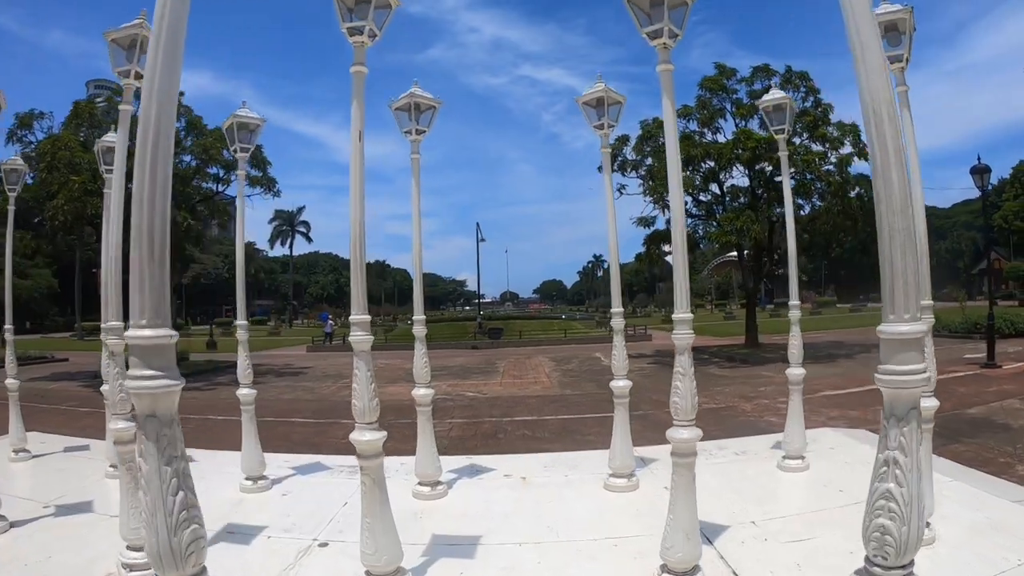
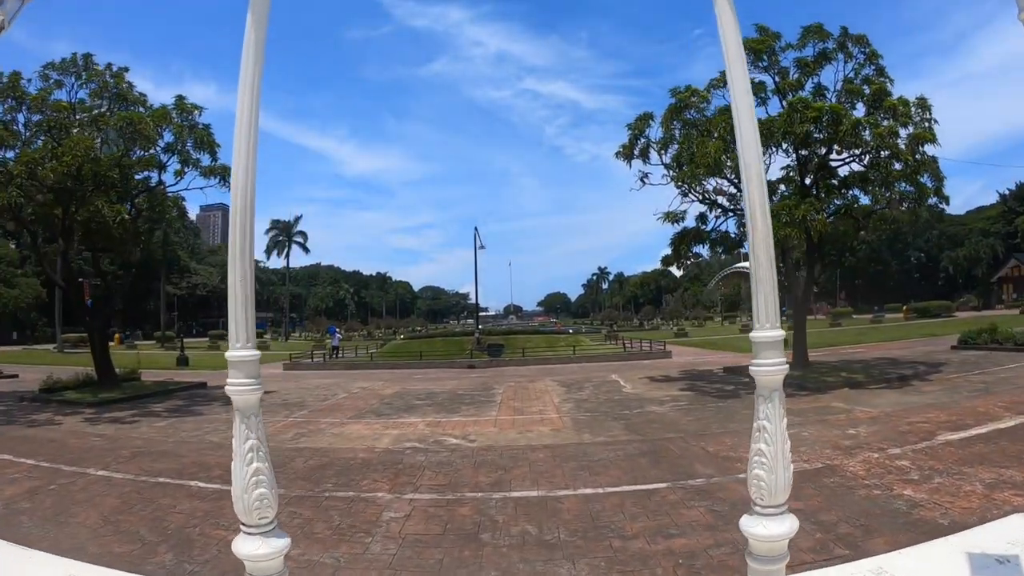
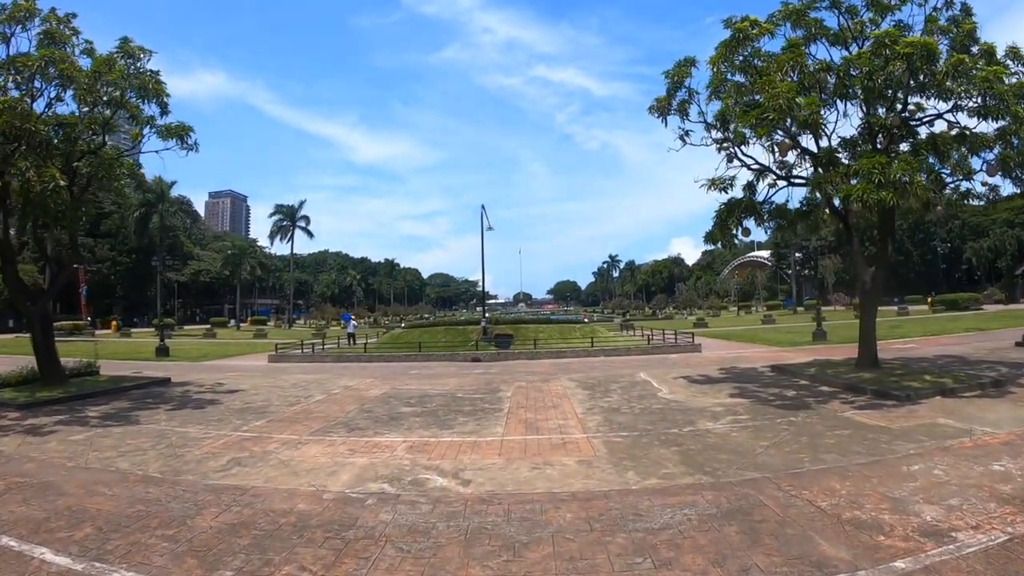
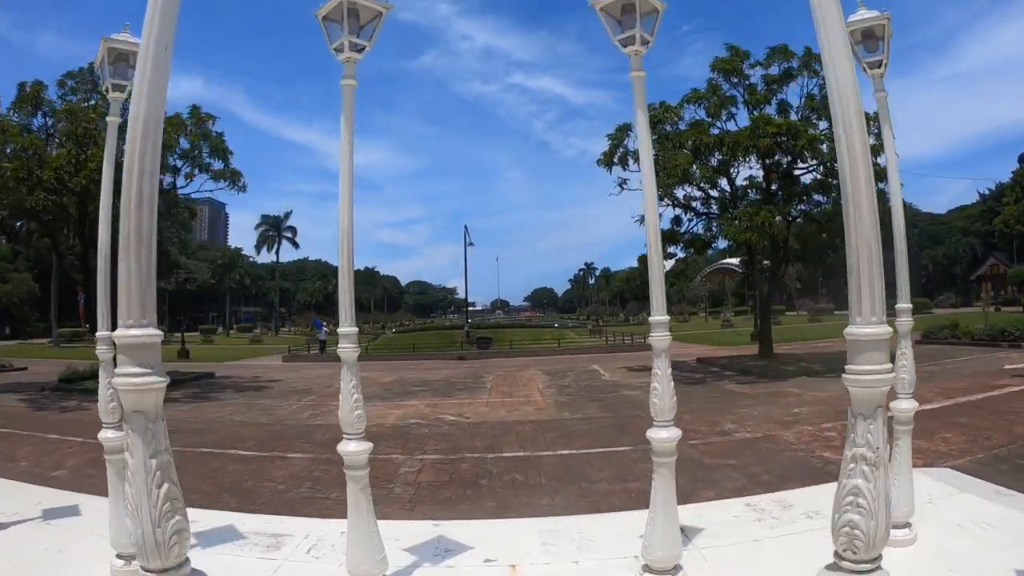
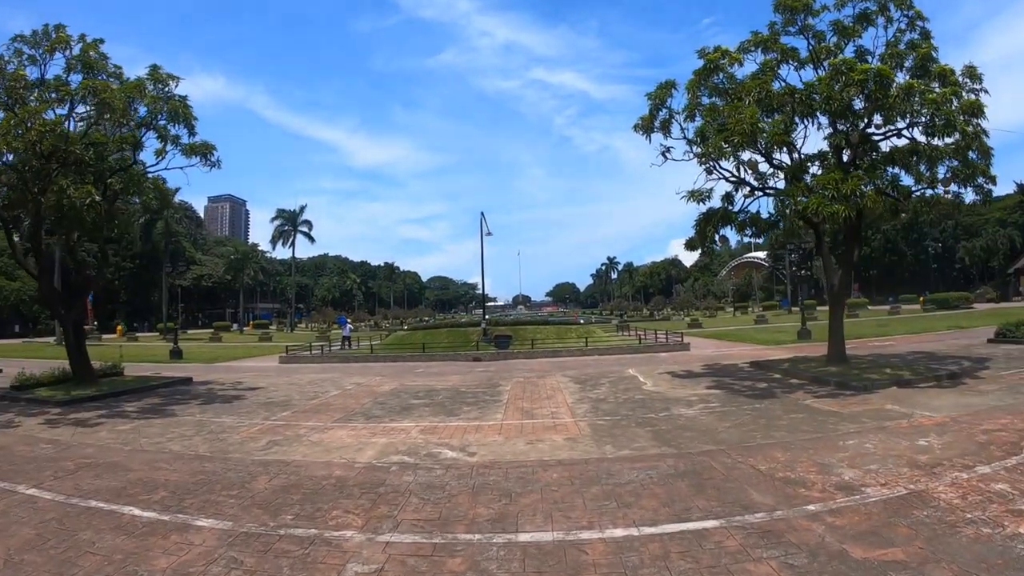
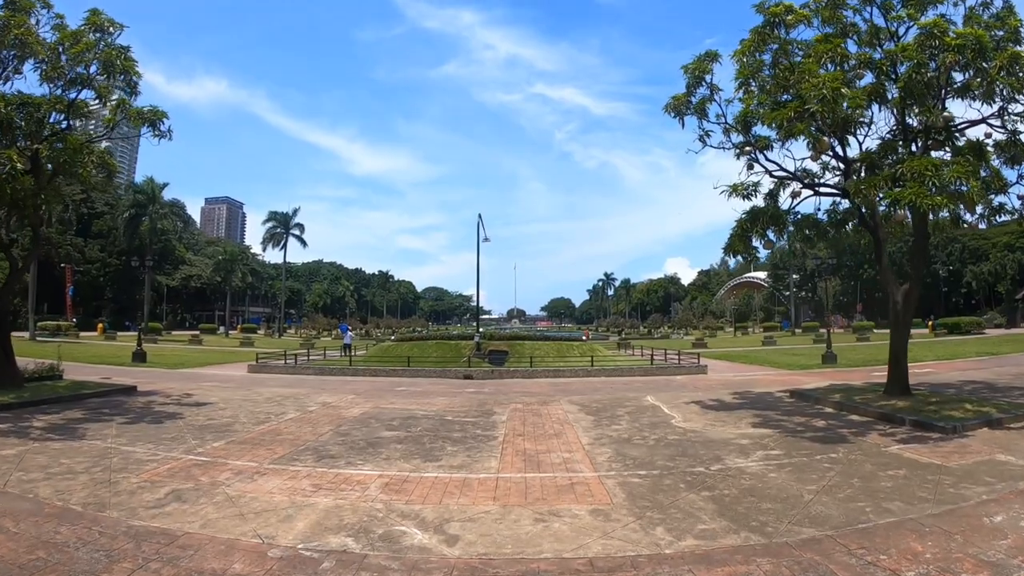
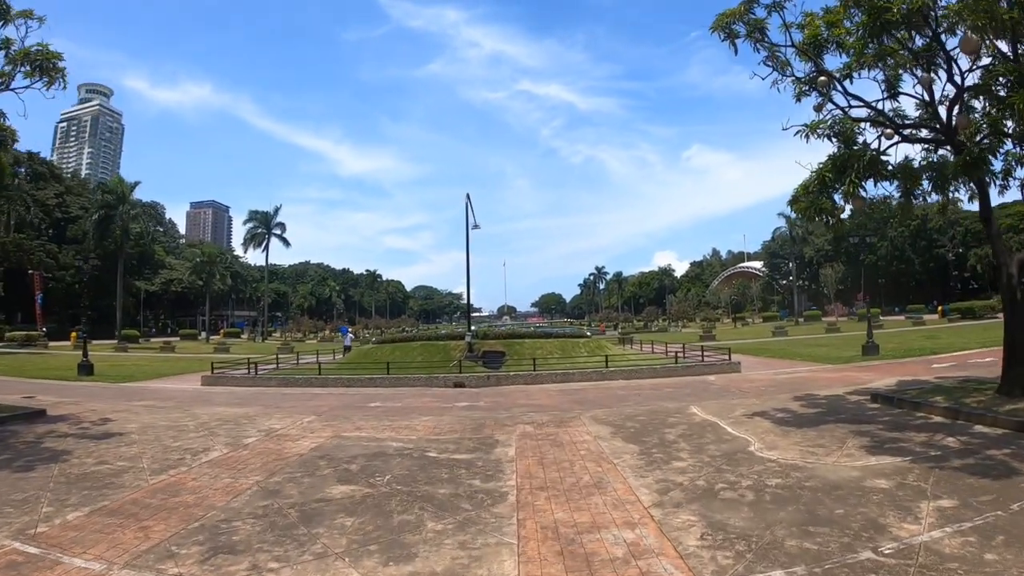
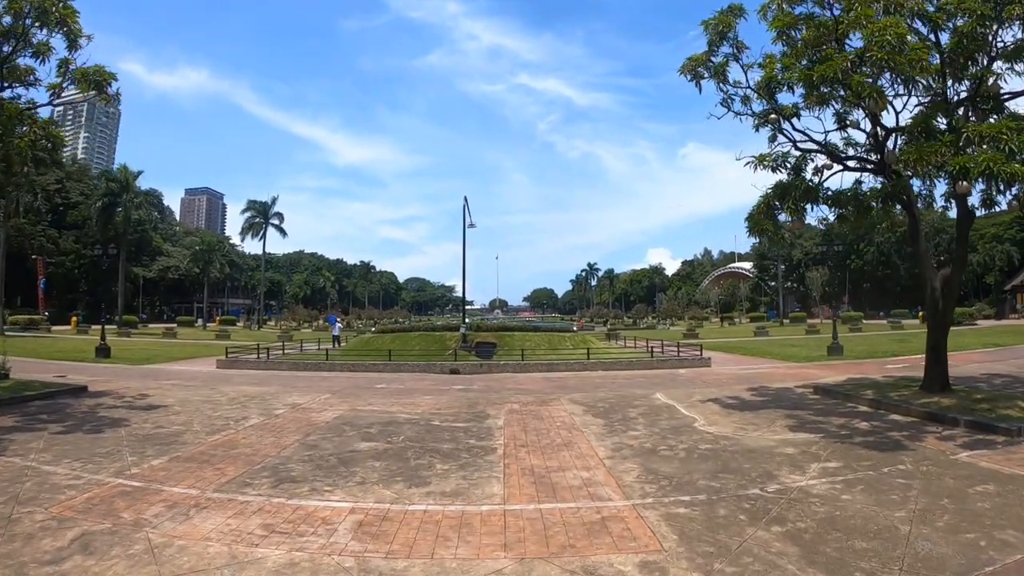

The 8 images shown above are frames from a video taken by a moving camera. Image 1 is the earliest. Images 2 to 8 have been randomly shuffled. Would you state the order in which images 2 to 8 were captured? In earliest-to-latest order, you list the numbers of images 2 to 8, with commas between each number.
4, 2, 5, 3, 6, 8, 7
